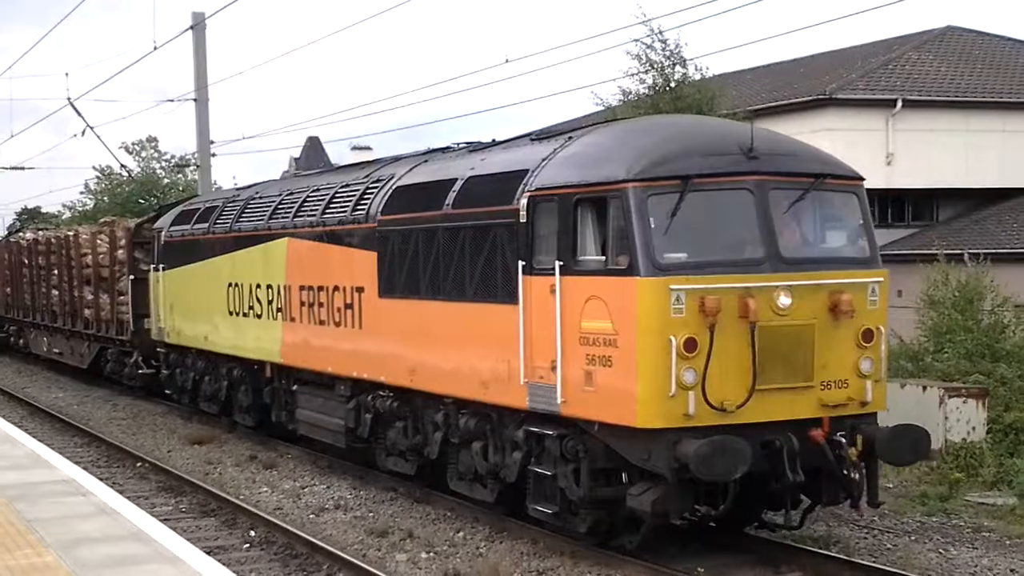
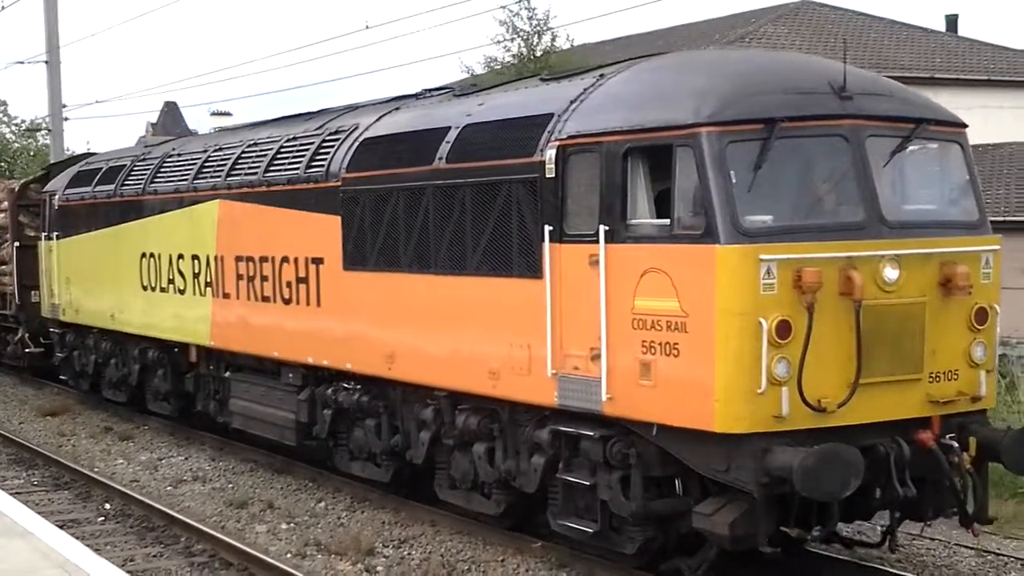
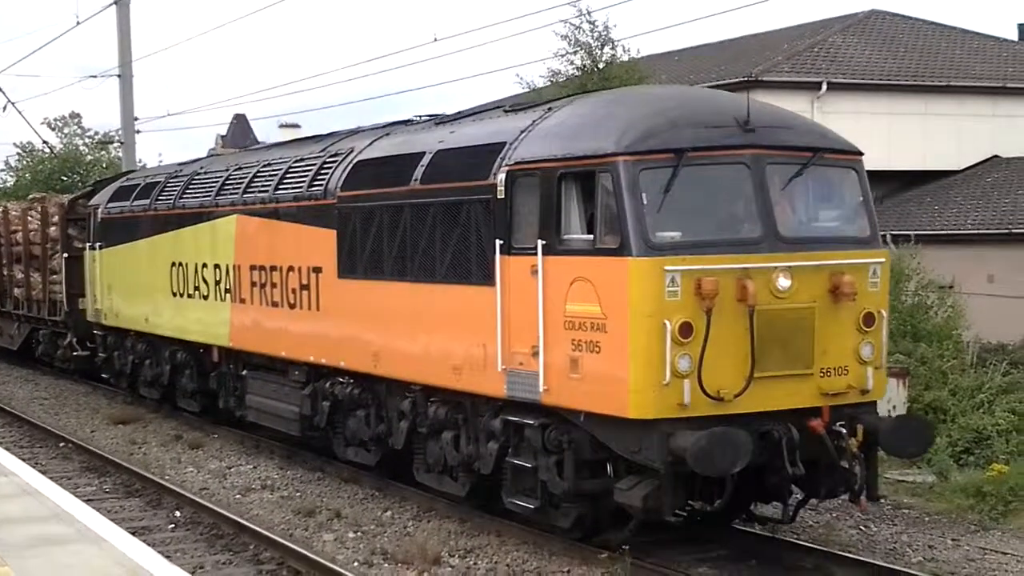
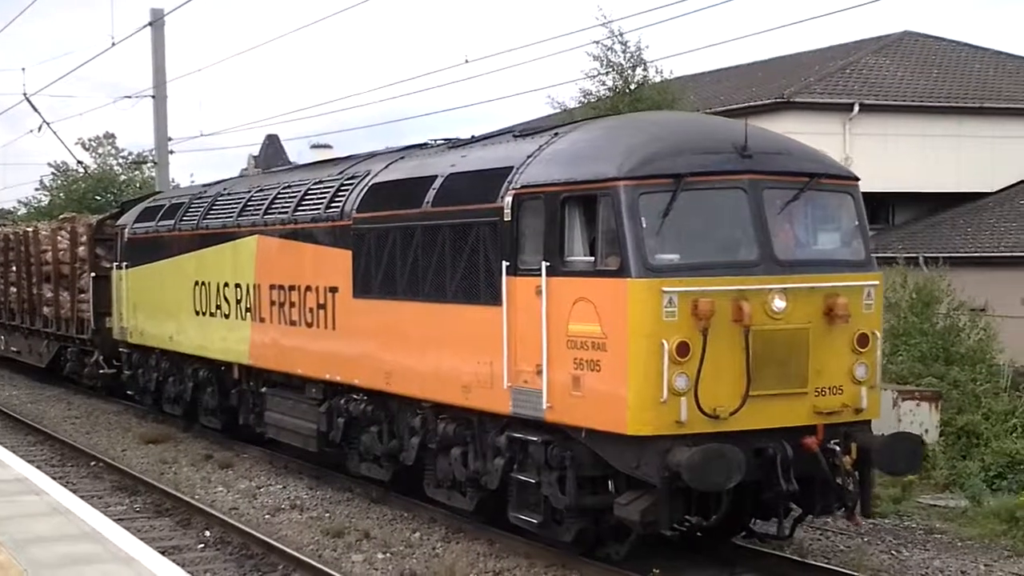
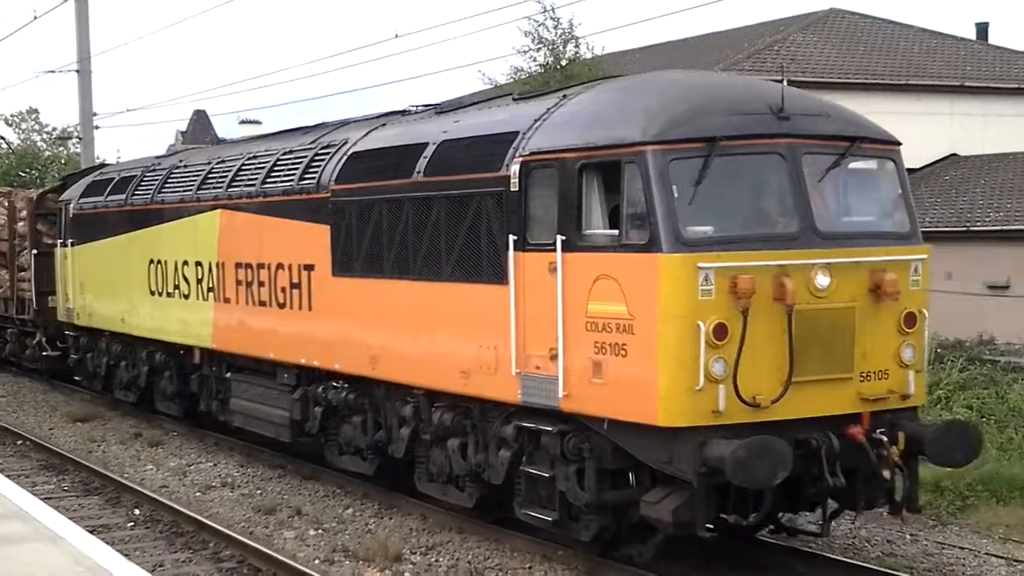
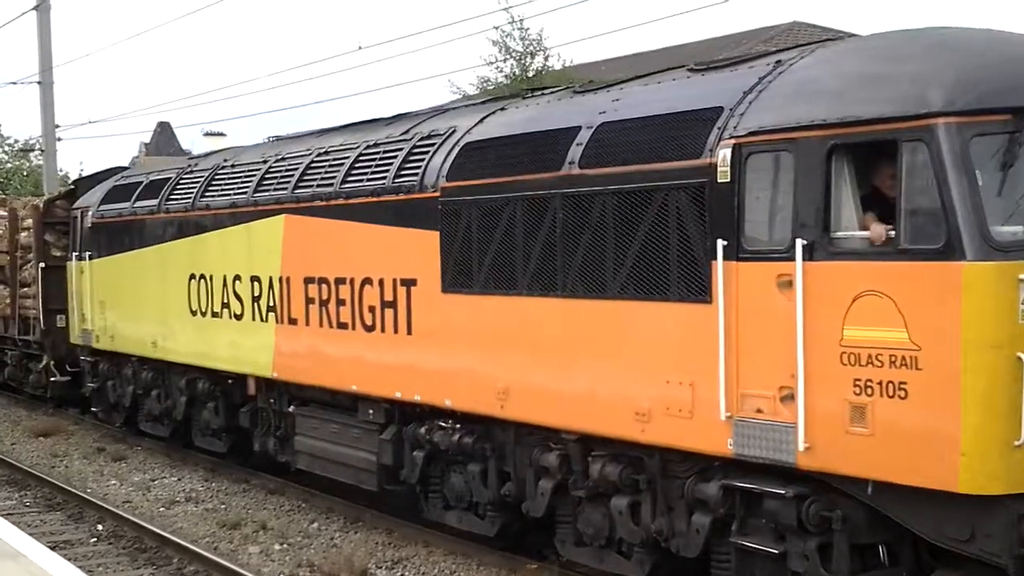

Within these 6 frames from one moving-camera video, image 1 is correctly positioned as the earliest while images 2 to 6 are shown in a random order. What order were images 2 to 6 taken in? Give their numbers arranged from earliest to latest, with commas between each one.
4, 3, 5, 2, 6
